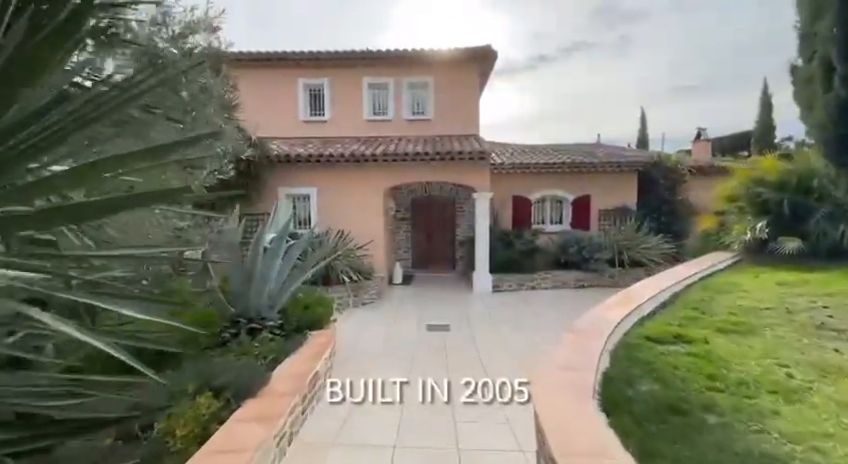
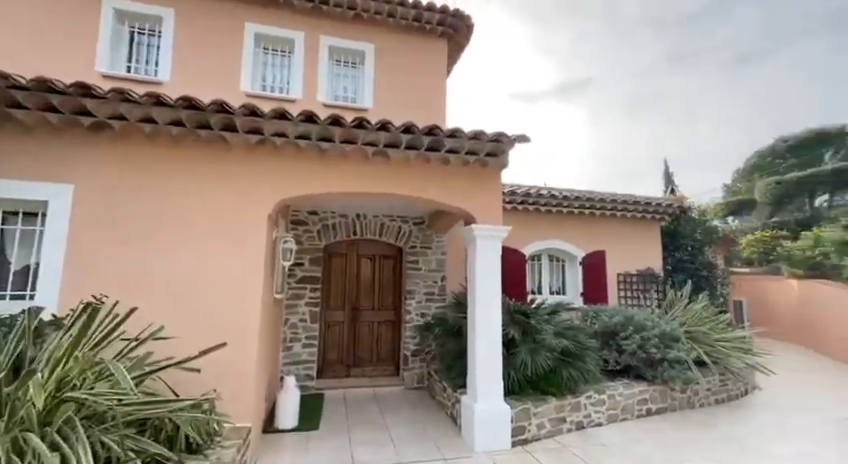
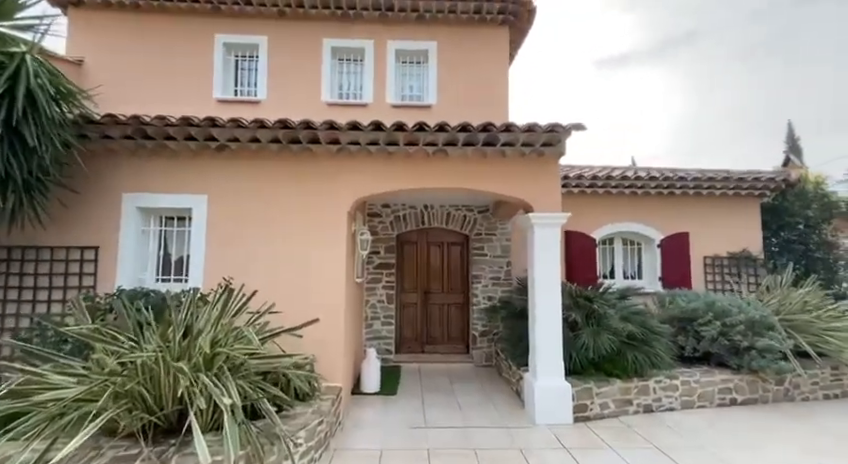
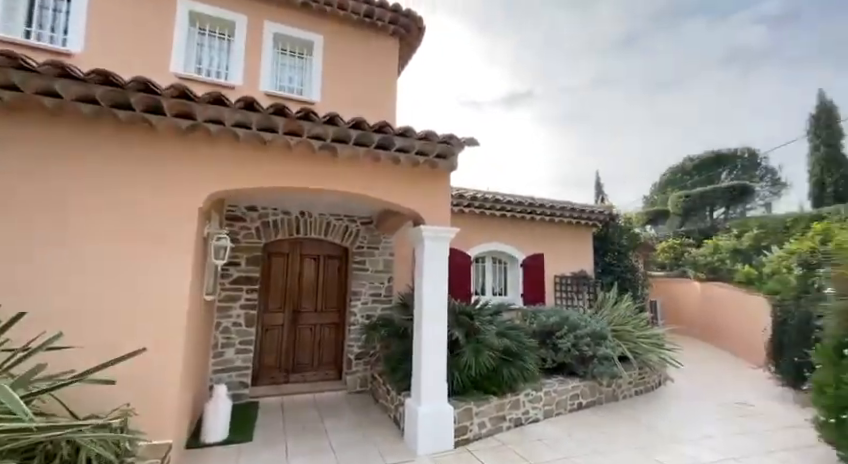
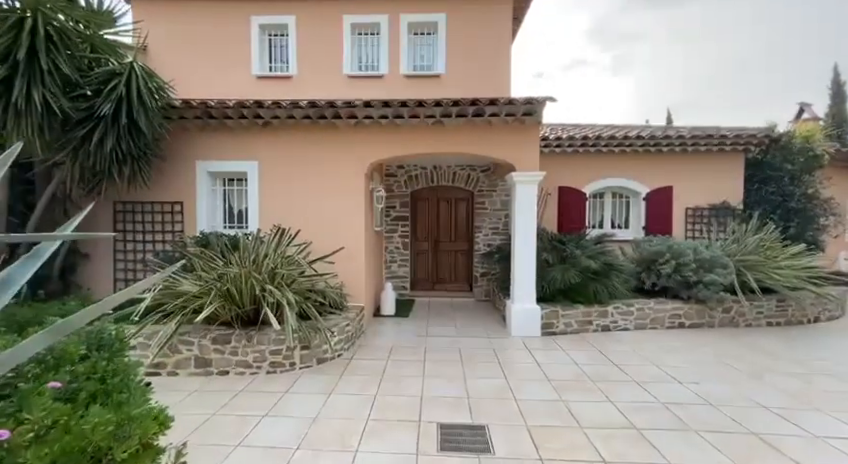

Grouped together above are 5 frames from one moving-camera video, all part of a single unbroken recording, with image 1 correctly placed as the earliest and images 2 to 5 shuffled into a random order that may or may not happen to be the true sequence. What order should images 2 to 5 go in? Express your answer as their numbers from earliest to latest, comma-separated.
5, 3, 2, 4
